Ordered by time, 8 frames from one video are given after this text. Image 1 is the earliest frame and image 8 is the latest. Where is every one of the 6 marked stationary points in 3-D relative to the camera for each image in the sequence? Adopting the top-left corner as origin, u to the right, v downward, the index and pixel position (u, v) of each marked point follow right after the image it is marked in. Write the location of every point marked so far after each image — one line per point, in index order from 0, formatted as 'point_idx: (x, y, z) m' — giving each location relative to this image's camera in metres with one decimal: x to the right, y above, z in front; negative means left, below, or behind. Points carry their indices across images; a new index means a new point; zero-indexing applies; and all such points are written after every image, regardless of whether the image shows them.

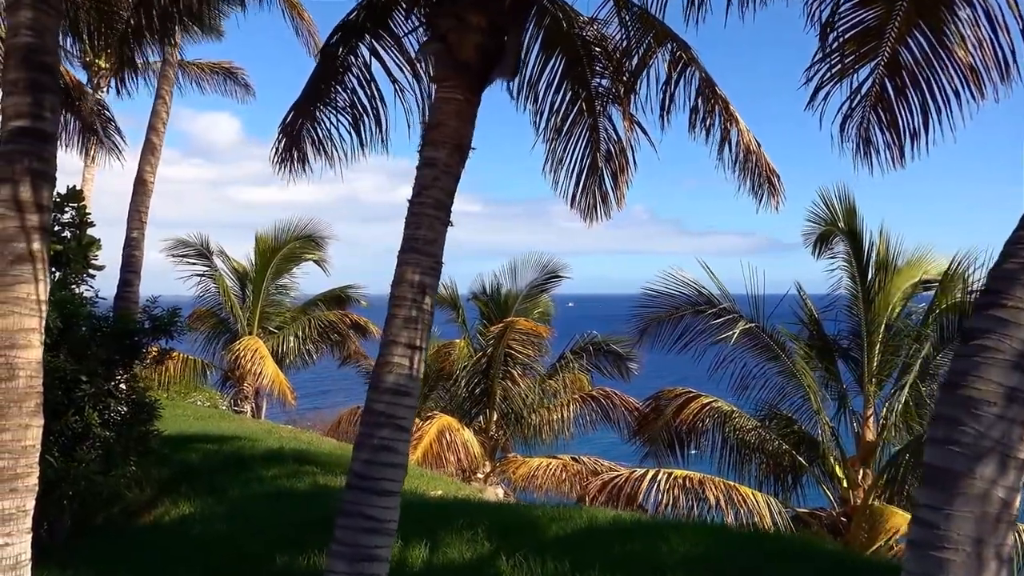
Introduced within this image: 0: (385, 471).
0: (-0.6, -0.8, +3.6) m
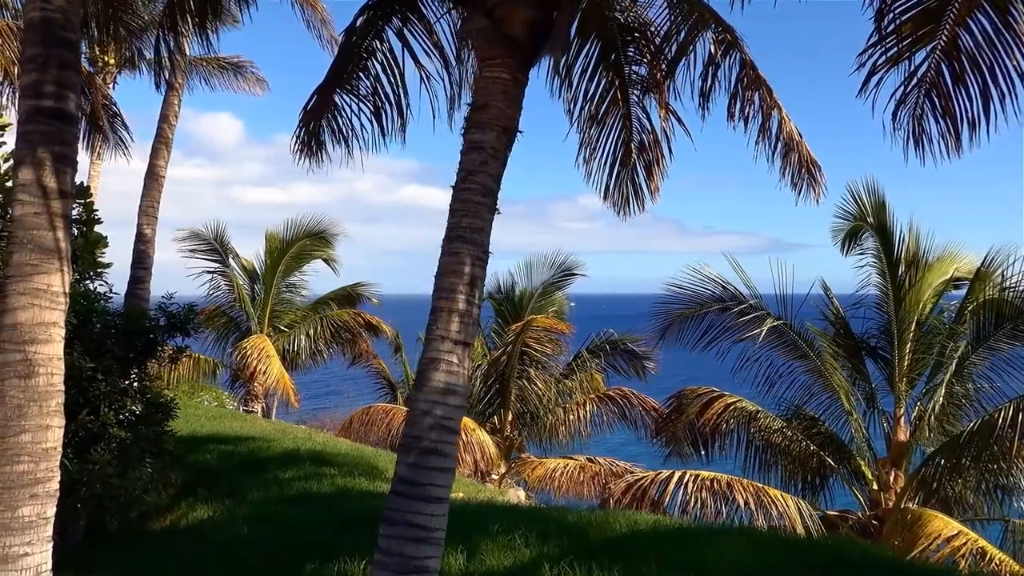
0: (-0.3, -0.8, +3.4) m
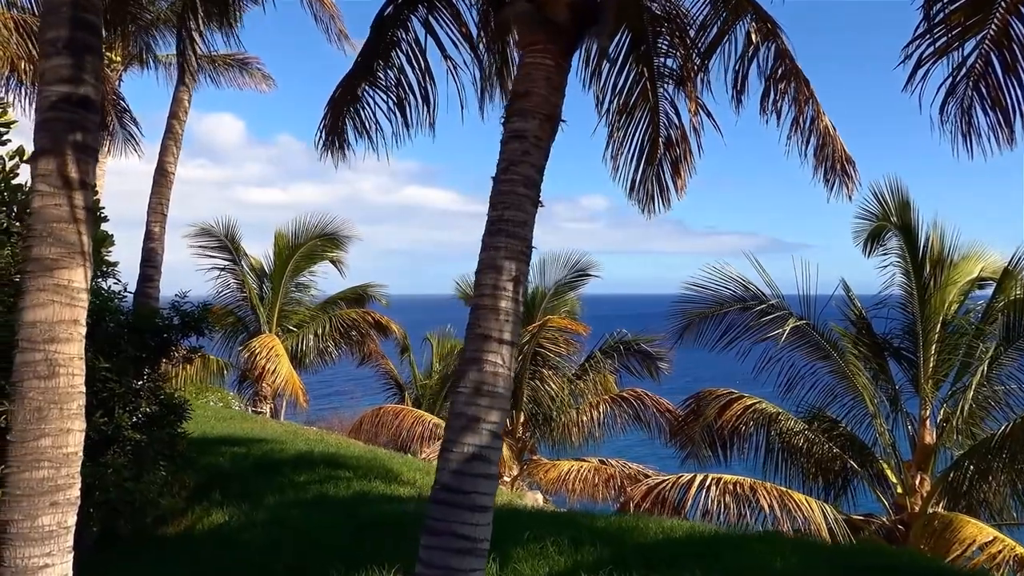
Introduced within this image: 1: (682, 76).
0: (-0.1, -0.8, +3.2) m
1: (+1.3, +1.6, +6.1) m
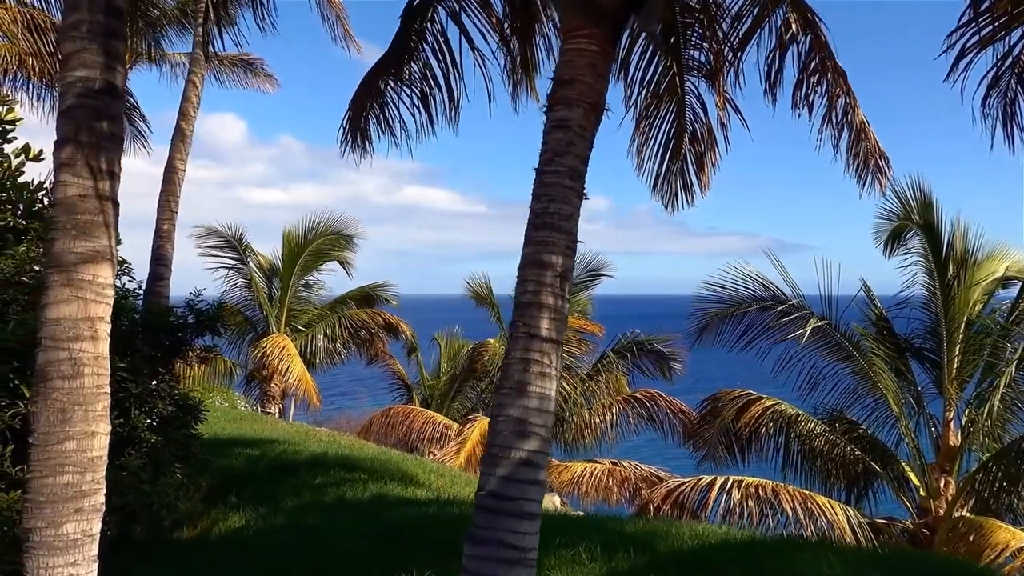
0: (+0.1, -0.8, +3.0) m
1: (+1.5, +1.6, +6.0) m
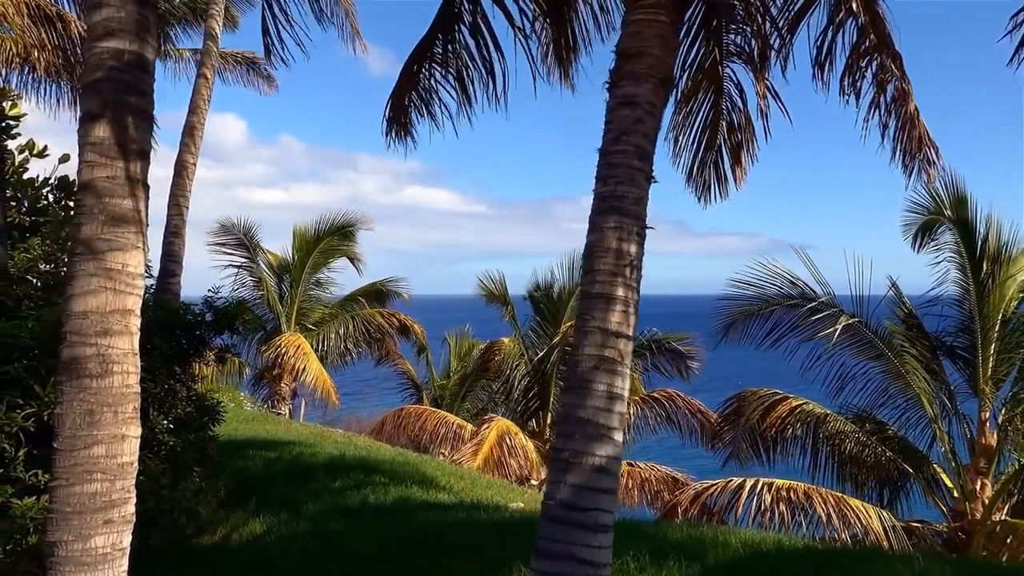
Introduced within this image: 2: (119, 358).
0: (+0.3, -0.7, +2.7) m
1: (+1.7, +1.6, +5.7) m
2: (-1.4, -0.2, +2.8) m
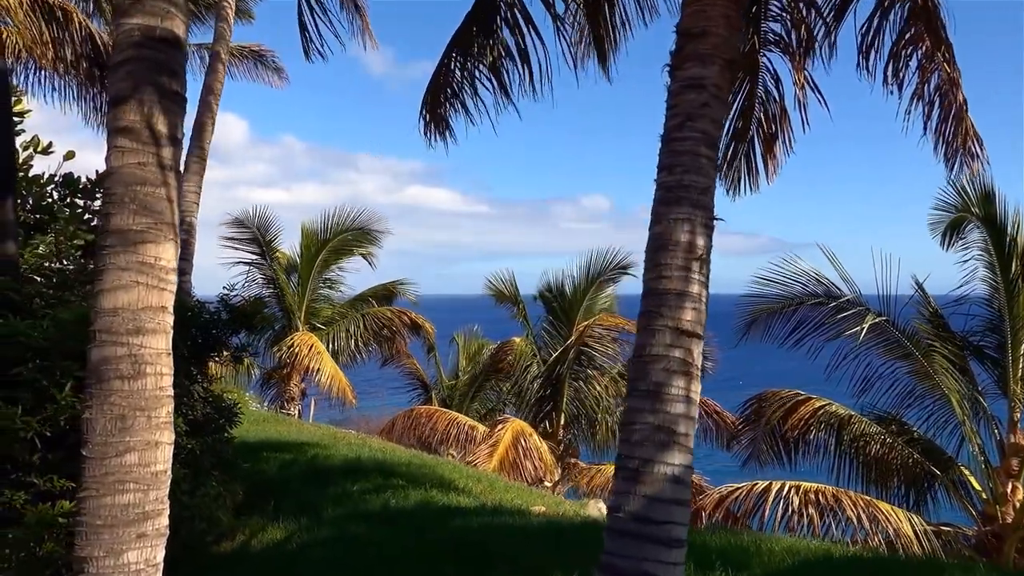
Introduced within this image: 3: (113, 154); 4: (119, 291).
0: (+0.5, -0.7, +2.5) m
1: (+1.9, +1.7, +5.5) m
2: (-1.2, -0.2, +2.6) m
3: (-1.3, +0.4, +2.7) m
4: (-1.3, 0.0, +2.6) m
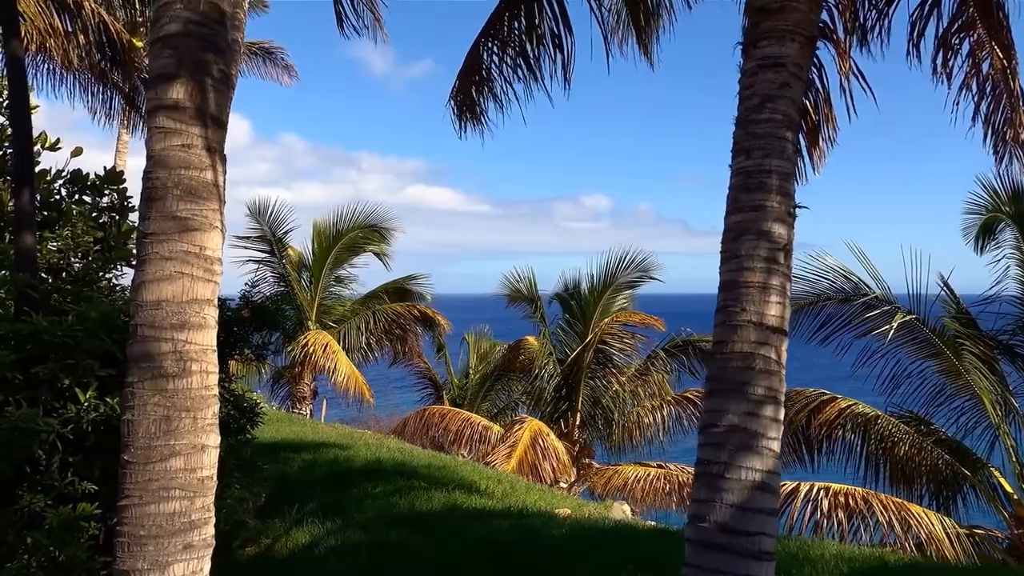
0: (+0.7, -0.7, +2.3) m
1: (+2.2, +1.7, +5.3) m
2: (-0.9, -0.2, +2.4) m
3: (-1.1, +0.5, +2.5) m
4: (-1.0, 0.0, +2.4) m
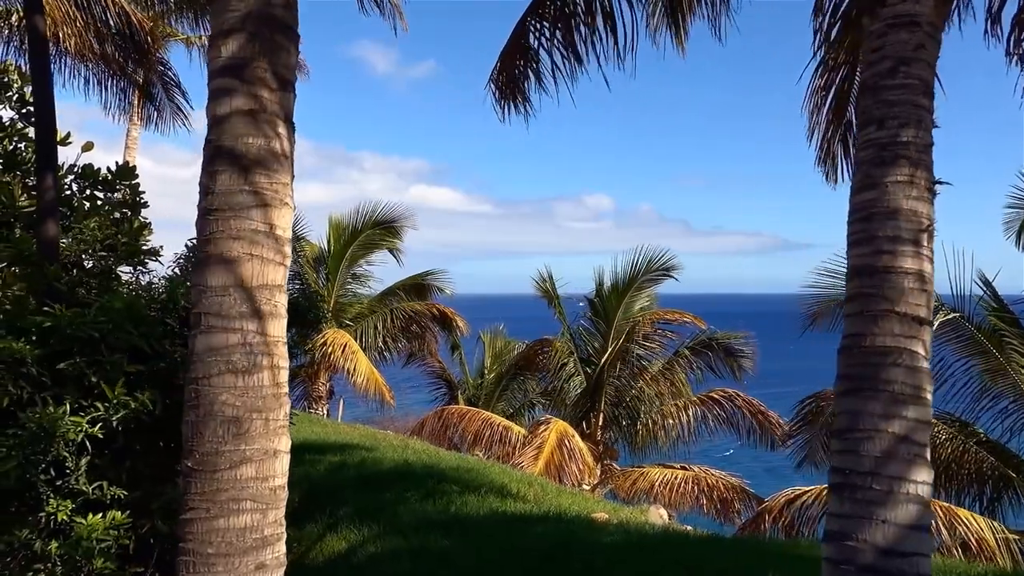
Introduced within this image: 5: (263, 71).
0: (+1.0, -0.6, +2.1) m
1: (+2.5, +1.7, +5.0) m
2: (-0.6, -0.2, +2.2) m
3: (-0.8, +0.5, +2.2) m
4: (-0.7, +0.1, +2.1) m
5: (-0.7, +0.6, +2.2) m
